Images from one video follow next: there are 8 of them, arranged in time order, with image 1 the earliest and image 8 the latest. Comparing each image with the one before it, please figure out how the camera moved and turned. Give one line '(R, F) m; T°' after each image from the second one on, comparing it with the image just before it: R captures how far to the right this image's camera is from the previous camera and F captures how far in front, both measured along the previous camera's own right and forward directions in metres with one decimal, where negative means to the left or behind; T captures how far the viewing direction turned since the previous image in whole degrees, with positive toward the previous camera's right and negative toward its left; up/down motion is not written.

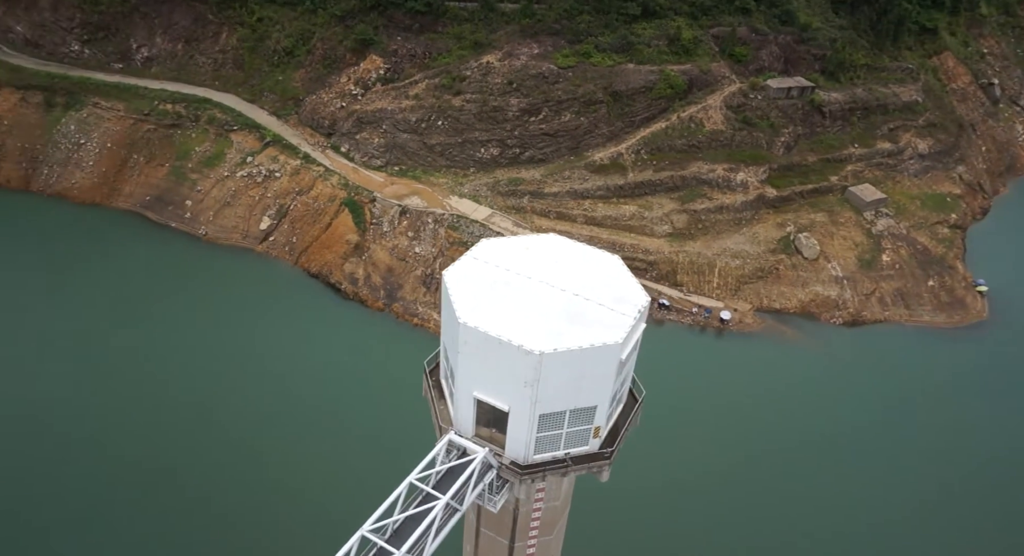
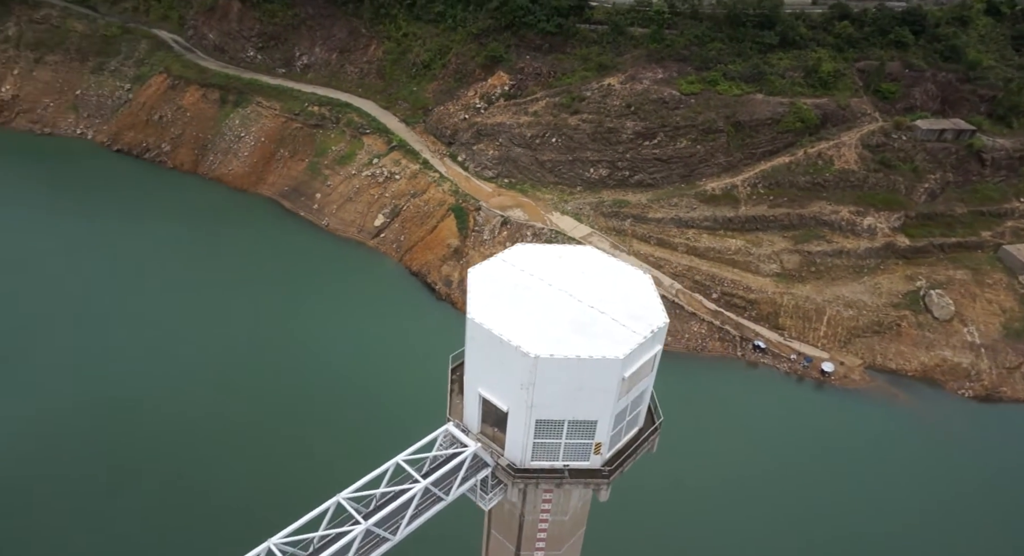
(+2.8, -0.3) m; -13°
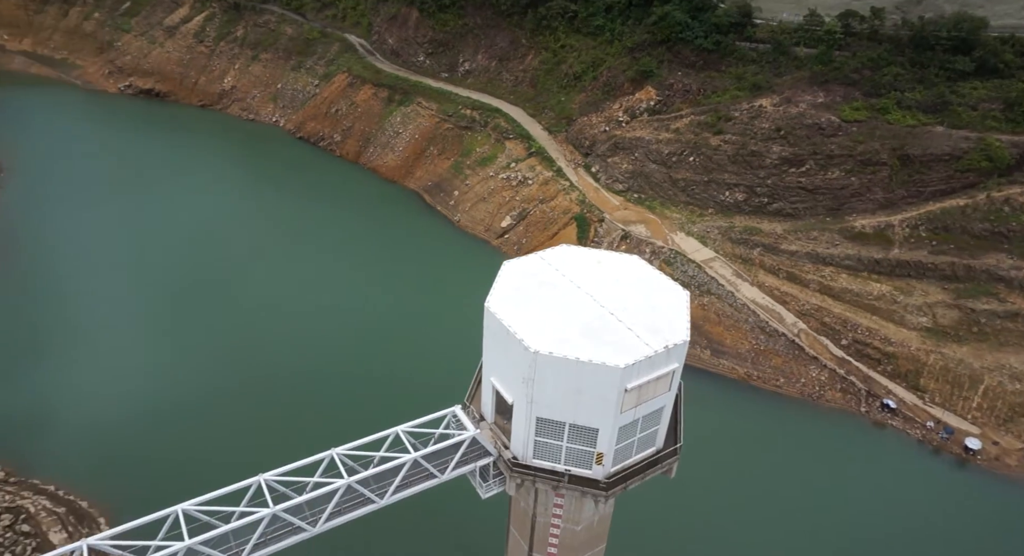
(+3.3, +0.3) m; -16°
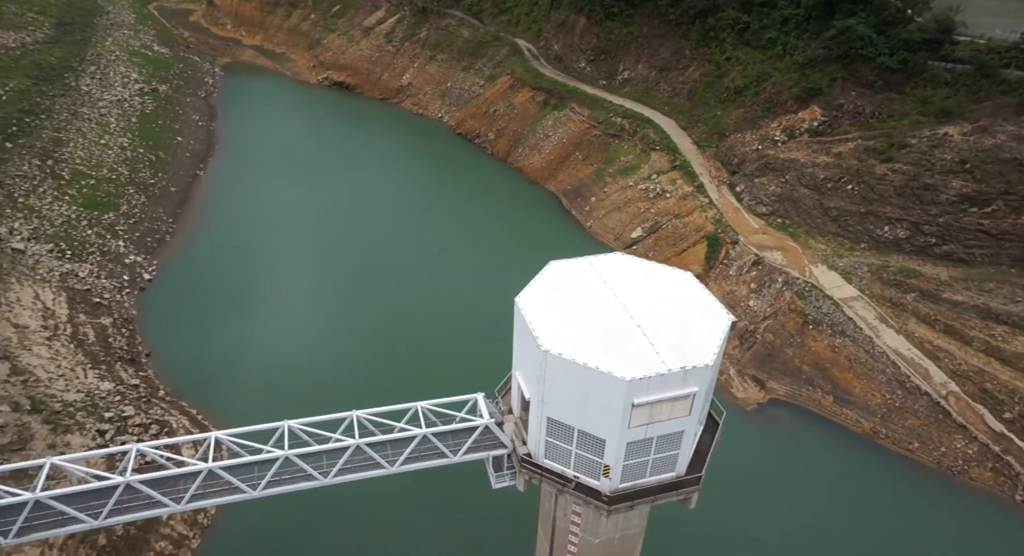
(+3.1, +0.3) m; -16°
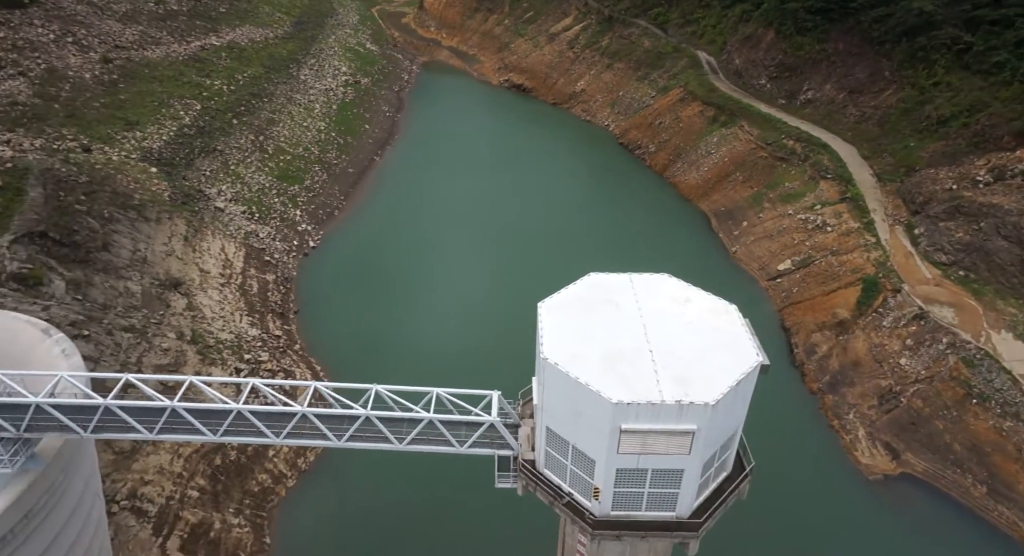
(+3.5, +0.4) m; -17°
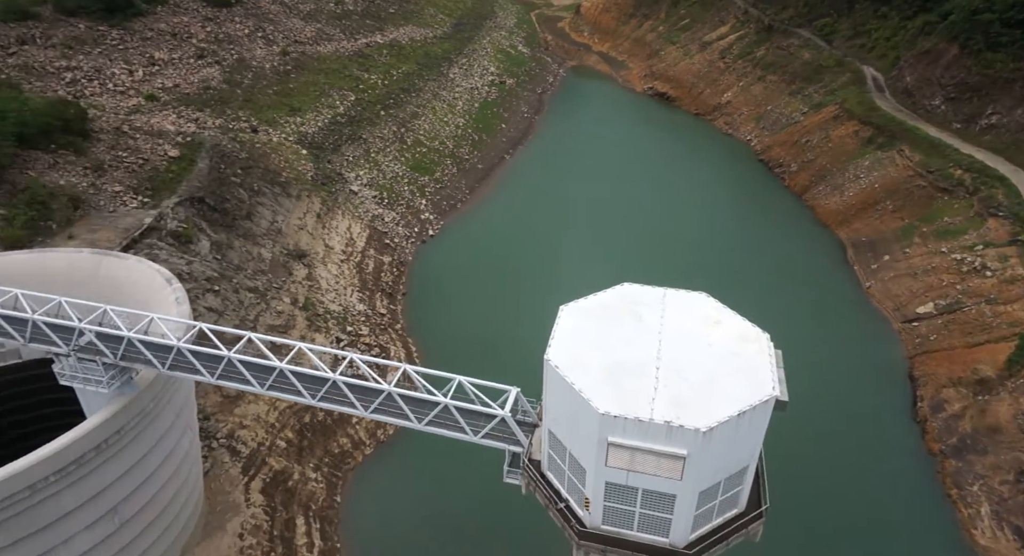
(+2.7, +0.2) m; -14°
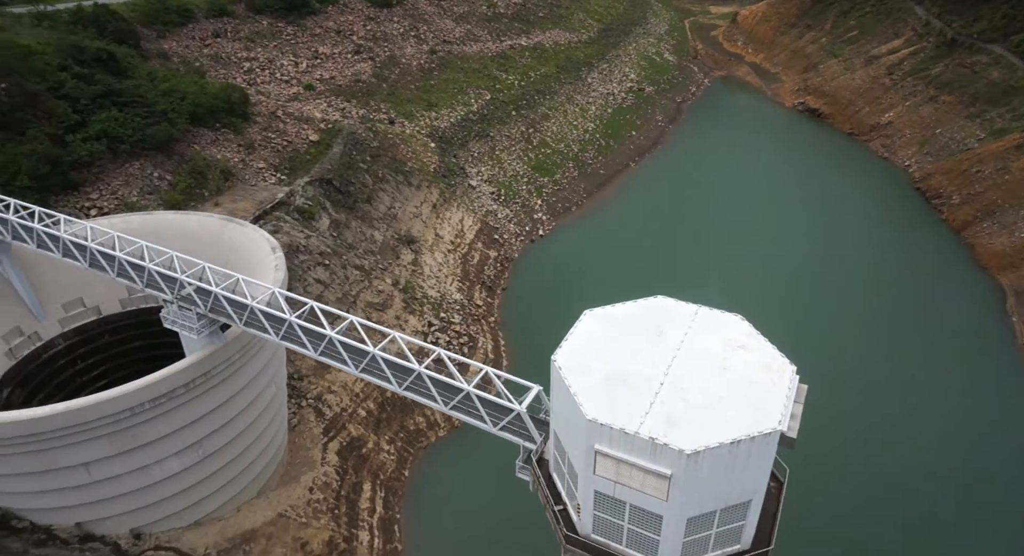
(+2.6, +0.1) m; -13°
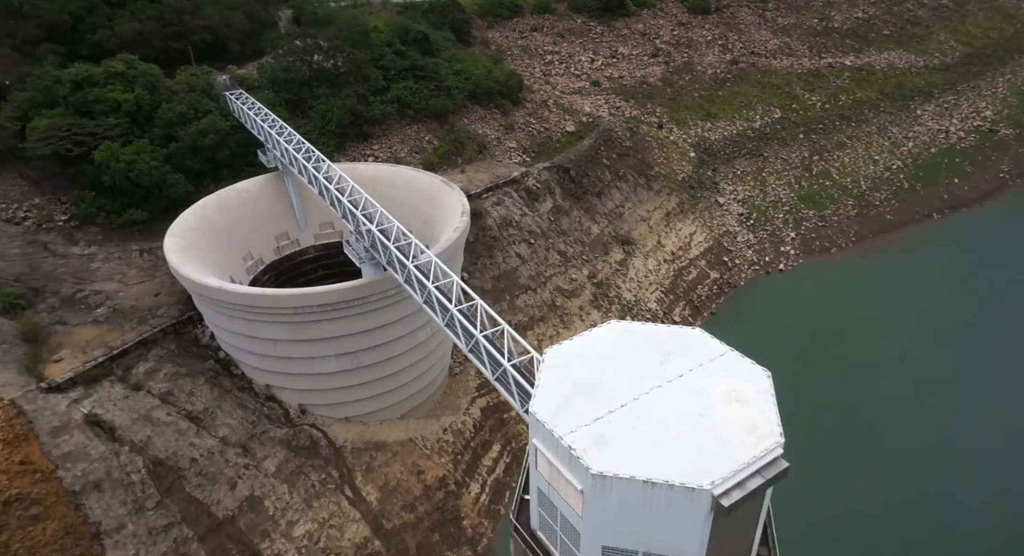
(+6.4, +1.3) m; -29°
